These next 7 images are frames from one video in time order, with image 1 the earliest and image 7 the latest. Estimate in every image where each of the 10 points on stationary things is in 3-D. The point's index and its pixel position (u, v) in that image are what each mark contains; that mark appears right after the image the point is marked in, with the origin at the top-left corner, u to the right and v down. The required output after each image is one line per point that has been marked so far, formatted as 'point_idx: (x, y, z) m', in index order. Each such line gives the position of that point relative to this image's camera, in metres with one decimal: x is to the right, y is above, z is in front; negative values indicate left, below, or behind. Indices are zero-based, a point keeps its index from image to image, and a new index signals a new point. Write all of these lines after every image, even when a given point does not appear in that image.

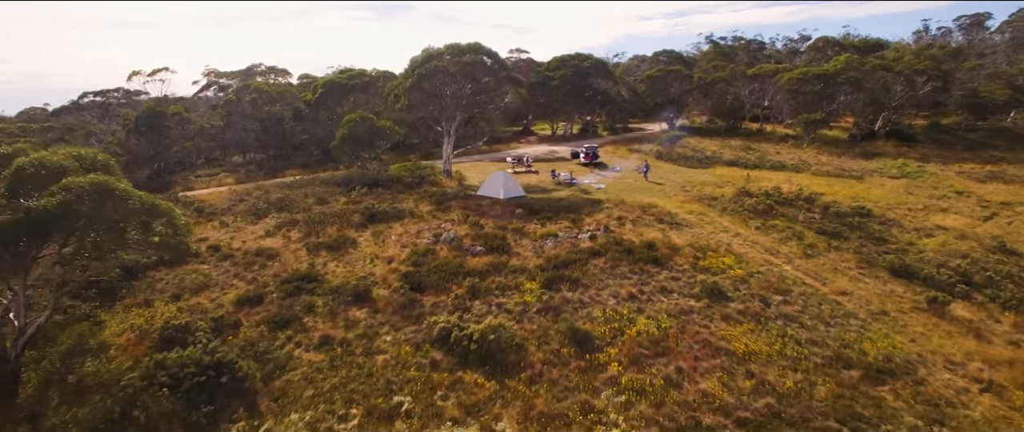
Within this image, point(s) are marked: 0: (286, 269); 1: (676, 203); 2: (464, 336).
0: (-4.4, -1.0, +12.9) m
1: (+4.3, +0.4, +17.0) m
2: (-0.6, -1.7, +9.3) m
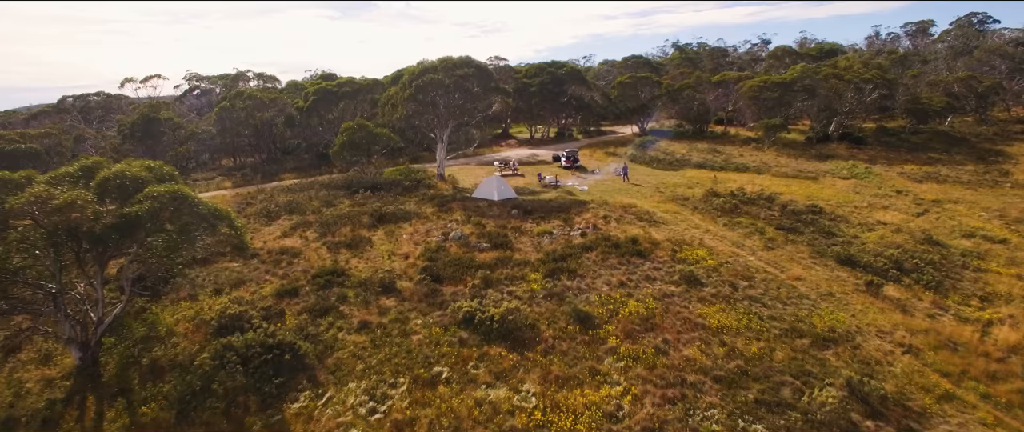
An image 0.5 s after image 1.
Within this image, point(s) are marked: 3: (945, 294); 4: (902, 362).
0: (-4.4, -1.1, +14.5) m
1: (+4.1, +0.4, +19.0) m
2: (-0.4, -1.7, +11.1) m
3: (+8.3, -1.4, +12.6) m
4: (+5.9, -2.2, +9.9) m
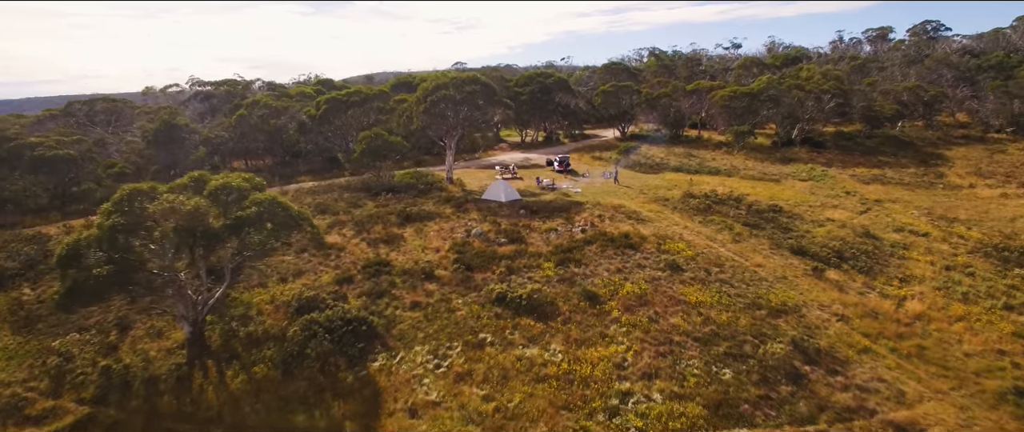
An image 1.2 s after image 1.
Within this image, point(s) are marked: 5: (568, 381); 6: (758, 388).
0: (-4.0, -1.1, +17.3) m
1: (+4.3, +0.4, +22.1) m
2: (+0.1, -1.7, +14.0) m
3: (+8.7, -1.4, +15.8) m
4: (+6.5, -2.2, +13.1) m
5: (+0.9, -2.8, +11.1) m
6: (+4.0, -2.8, +10.7) m
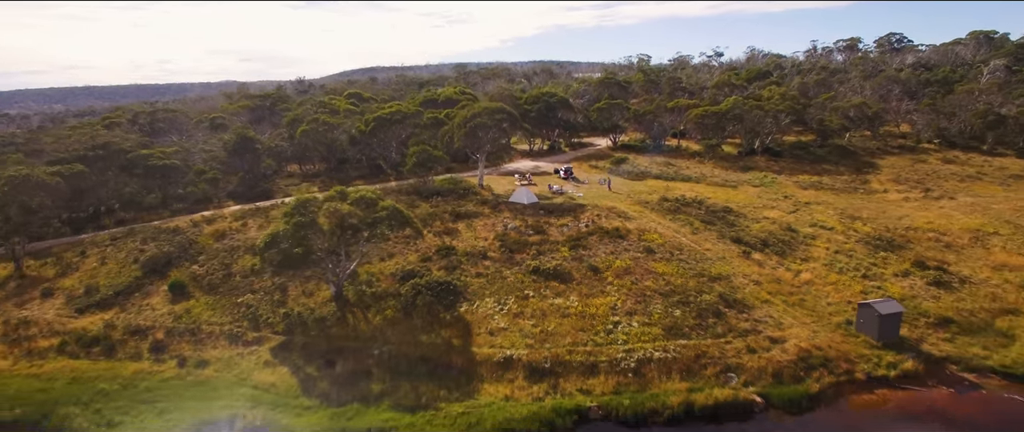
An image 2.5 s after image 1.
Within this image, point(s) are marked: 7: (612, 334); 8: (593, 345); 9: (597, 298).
0: (-3.1, -1.0, +24.6) m
1: (+5.2, +0.5, +29.5) m
2: (+1.1, -1.7, +21.4) m
3: (+9.7, -1.4, +23.3) m
4: (+7.5, -2.2, +20.6) m
5: (+2.0, -2.8, +18.5) m
6: (+5.1, -2.9, +18.2) m
7: (+2.7, -3.2, +17.6) m
8: (+2.1, -3.4, +17.1) m
9: (+2.5, -2.4, +19.6) m
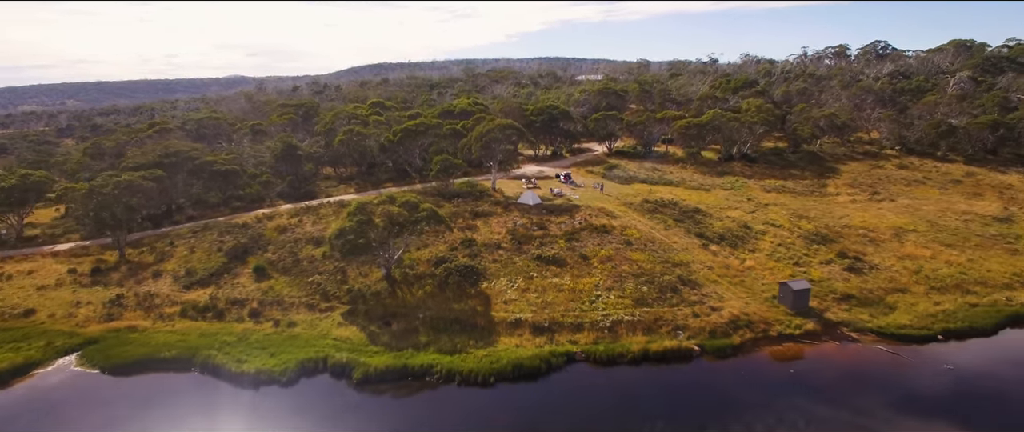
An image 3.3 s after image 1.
0: (-2.7, -1.0, +30.8) m
1: (+5.6, +0.6, +35.6) m
2: (+1.5, -1.7, +27.6) m
3: (+10.1, -1.4, +29.4) m
4: (+7.8, -2.2, +26.7) m
5: (+2.3, -2.8, +24.7) m
6: (+5.4, -2.9, +24.4) m
7: (+3.1, -3.2, +23.8) m
8: (+2.4, -3.4, +23.3) m
9: (+2.9, -2.4, +25.8) m
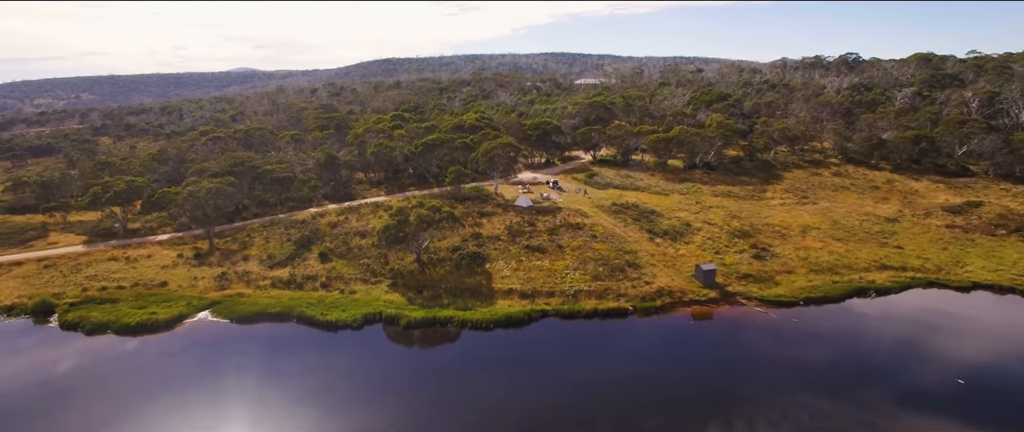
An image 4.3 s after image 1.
0: (-2.9, -1.0, +40.9) m
1: (+5.5, +0.6, +45.6) m
2: (+1.2, -1.7, +37.6) m
3: (+9.9, -1.5, +39.4) m
4: (+7.6, -2.3, +36.7) m
5: (+2.0, -2.9, +34.8) m
6: (+5.1, -3.0, +34.4) m
7: (+2.8, -3.3, +33.9) m
8: (+2.2, -3.5, +33.3) m
9: (+2.6, -2.5, +35.8) m
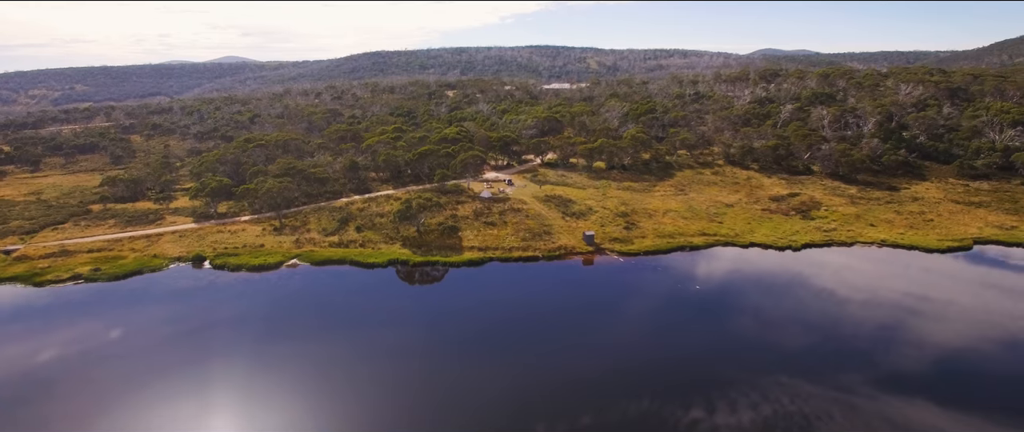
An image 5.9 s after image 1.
0: (-6.2, +0.3, +63.4) m
1: (+2.0, +1.9, +68.3) m
2: (-2.1, -0.6, +60.3) m
3: (+6.5, -0.2, +62.2) m
4: (+4.3, -1.1, +59.5) m
5: (-1.2, -1.8, +57.5) m
6: (+1.9, -1.9, +57.1) m
7: (-0.4, -2.2, +56.5) m
8: (-1.1, -2.4, +56.0) m
9: (-0.7, -1.4, +58.5) m
